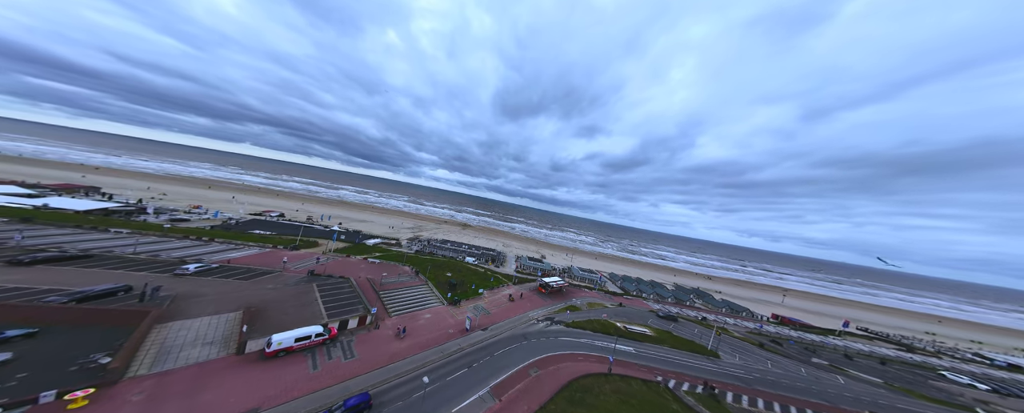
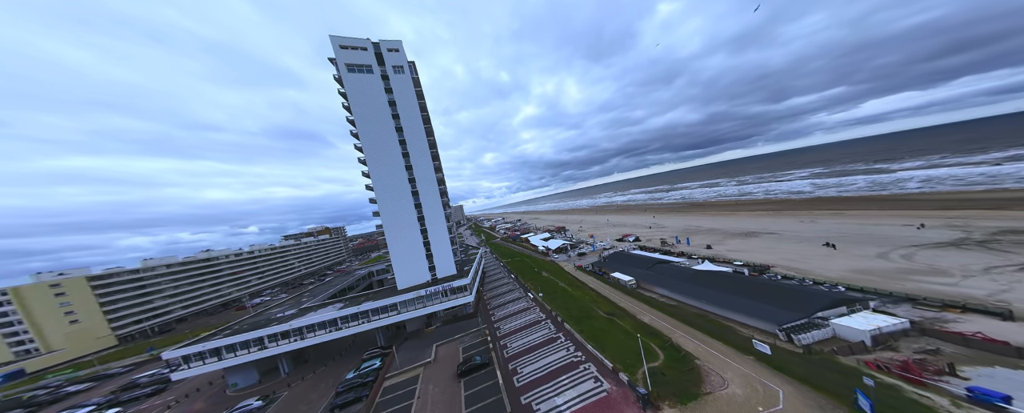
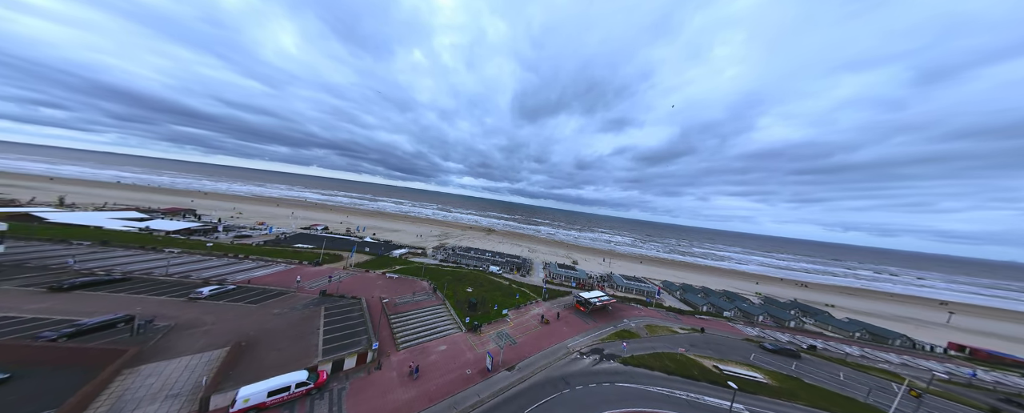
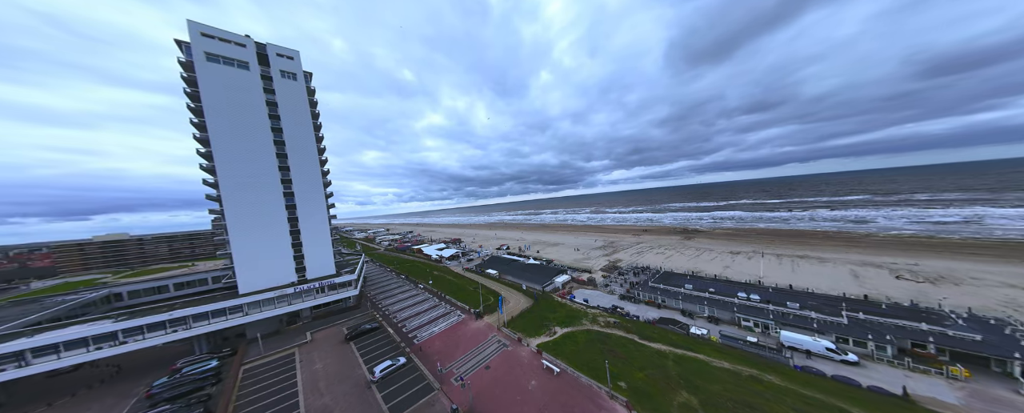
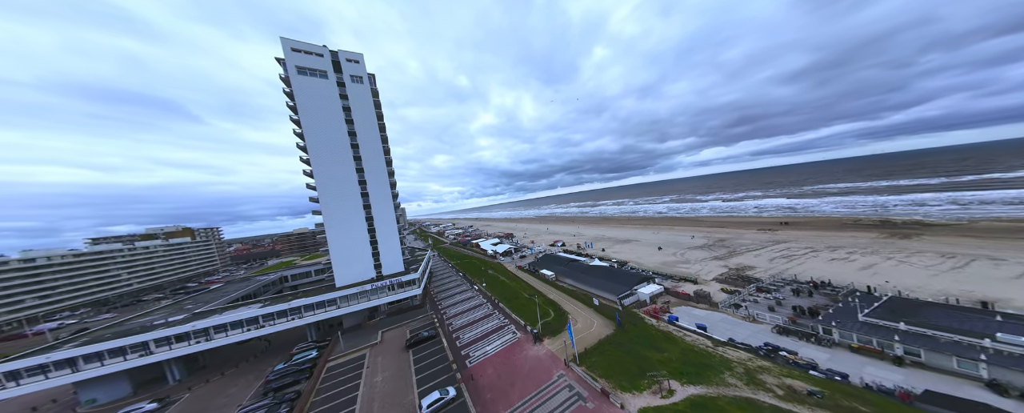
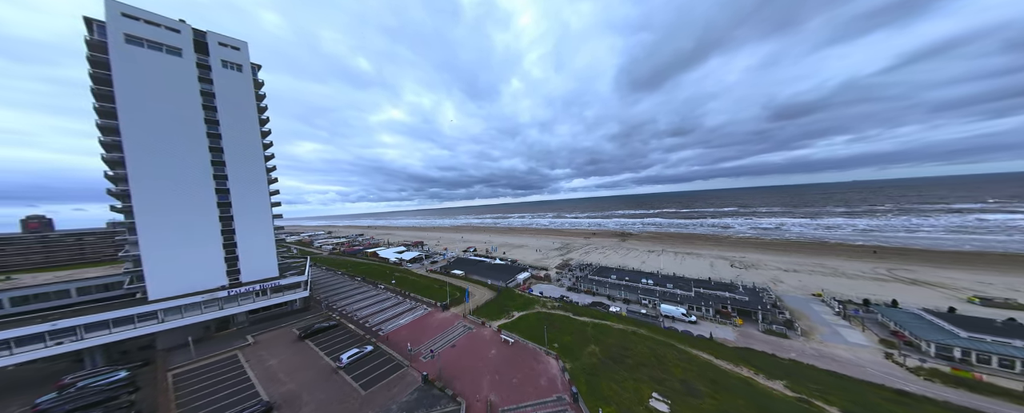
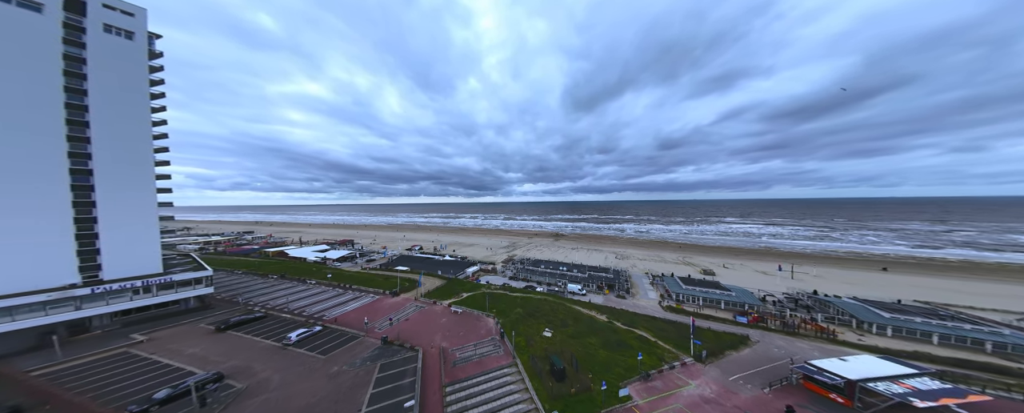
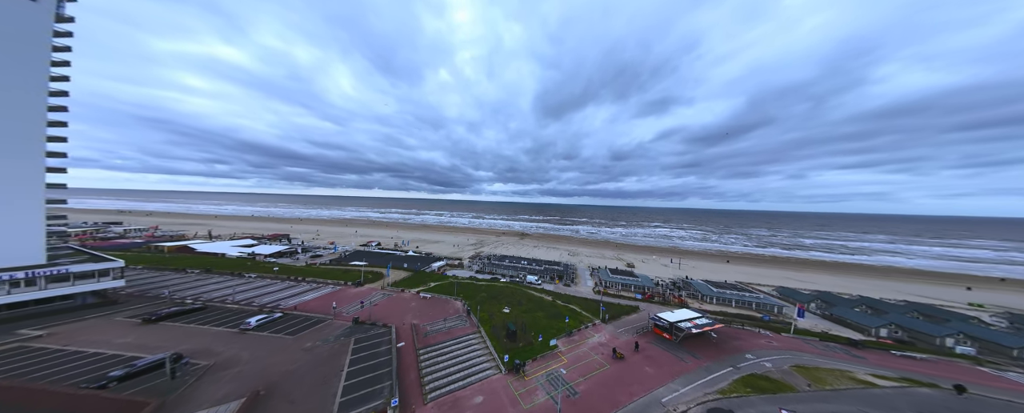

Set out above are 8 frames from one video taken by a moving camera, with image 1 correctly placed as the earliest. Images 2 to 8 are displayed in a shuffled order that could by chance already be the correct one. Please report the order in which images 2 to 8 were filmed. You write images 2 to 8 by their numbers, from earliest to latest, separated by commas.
3, 8, 7, 6, 4, 5, 2
